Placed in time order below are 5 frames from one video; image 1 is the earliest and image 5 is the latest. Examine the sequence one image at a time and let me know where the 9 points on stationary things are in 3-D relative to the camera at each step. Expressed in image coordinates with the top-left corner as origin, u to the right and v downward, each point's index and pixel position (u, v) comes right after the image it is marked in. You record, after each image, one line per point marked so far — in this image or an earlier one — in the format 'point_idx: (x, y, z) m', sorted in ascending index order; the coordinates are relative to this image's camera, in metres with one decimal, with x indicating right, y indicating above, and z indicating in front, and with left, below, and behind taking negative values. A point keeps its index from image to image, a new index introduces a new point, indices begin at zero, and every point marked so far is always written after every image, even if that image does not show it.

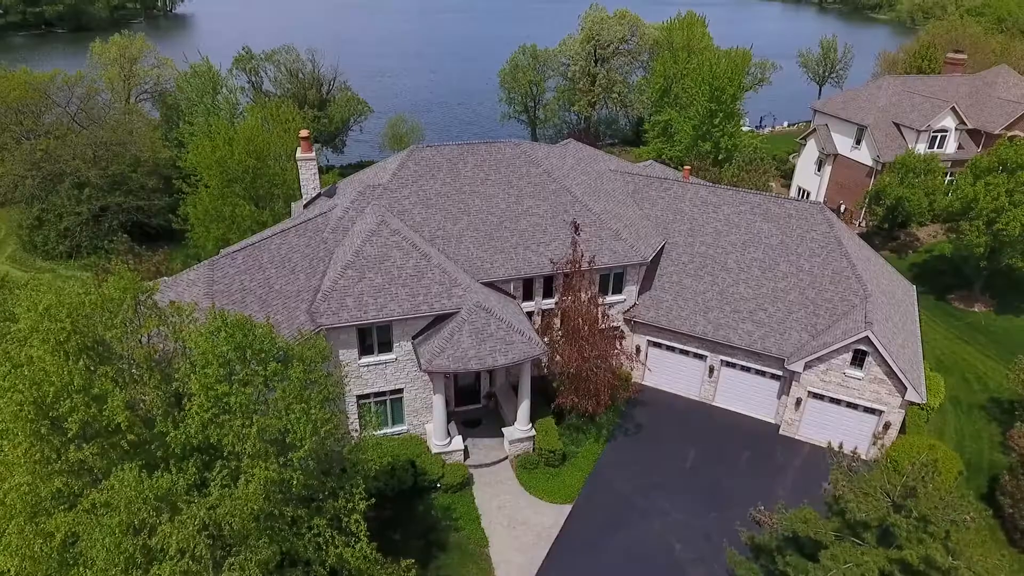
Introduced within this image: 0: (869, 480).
0: (+7.7, -4.1, +13.4) m
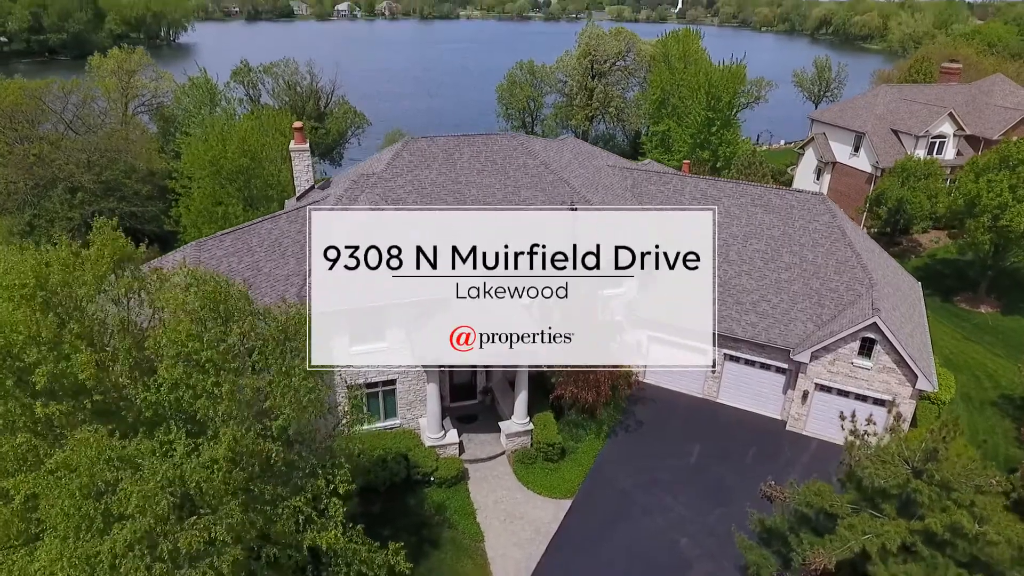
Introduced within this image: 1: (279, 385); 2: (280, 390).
0: (+7.6, -3.2, +12.6) m
1: (-4.8, -1.8, +12.8) m
2: (-4.7, -1.9, +12.8) m
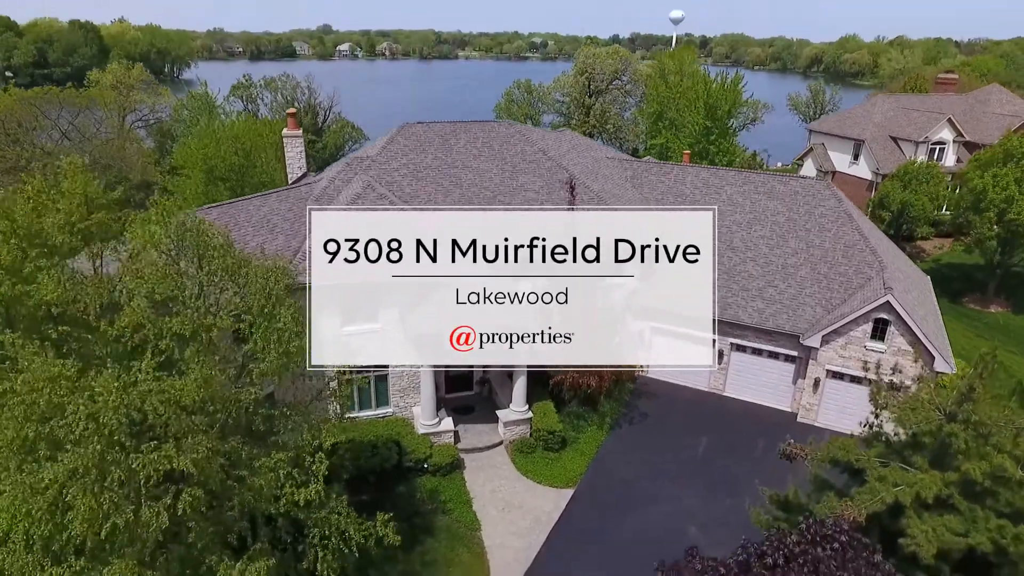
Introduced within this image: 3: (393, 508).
0: (+7.6, -2.0, +11.7) m
1: (-4.8, -0.7, +11.9) m
2: (-4.8, -0.8, +11.9) m
3: (-3.5, -6.5, +18.2) m
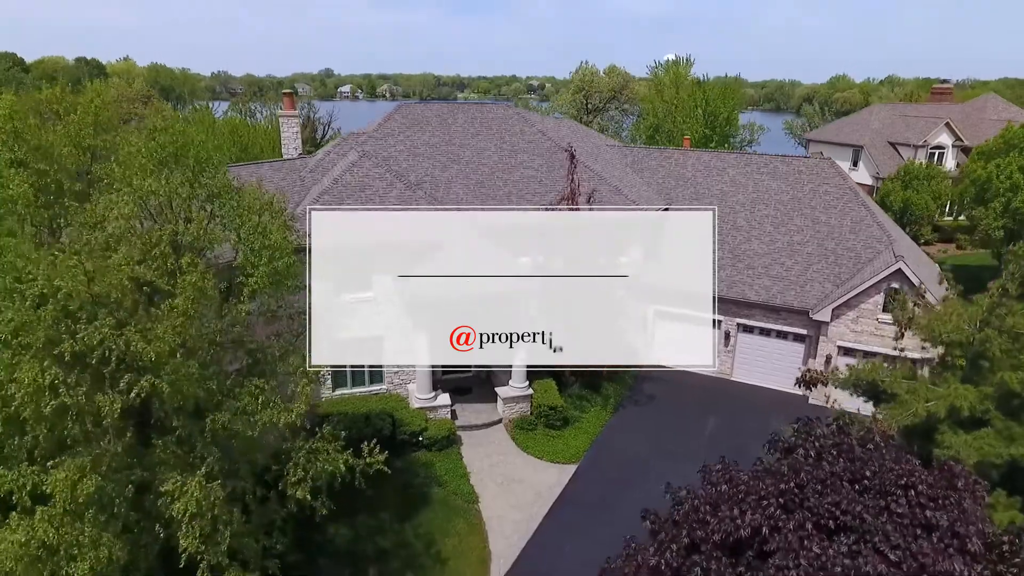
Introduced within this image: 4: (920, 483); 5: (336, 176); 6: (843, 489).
0: (+7.6, -0.5, +10.9) m
1: (-4.9, +0.8, +11.3) m
2: (-4.8, +0.7, +11.2) m
3: (-3.5, -5.4, +17.2) m
4: (+4.5, -2.1, +6.9) m
5: (-5.7, +3.6, +19.9) m
6: (+3.7, -2.3, +7.0) m
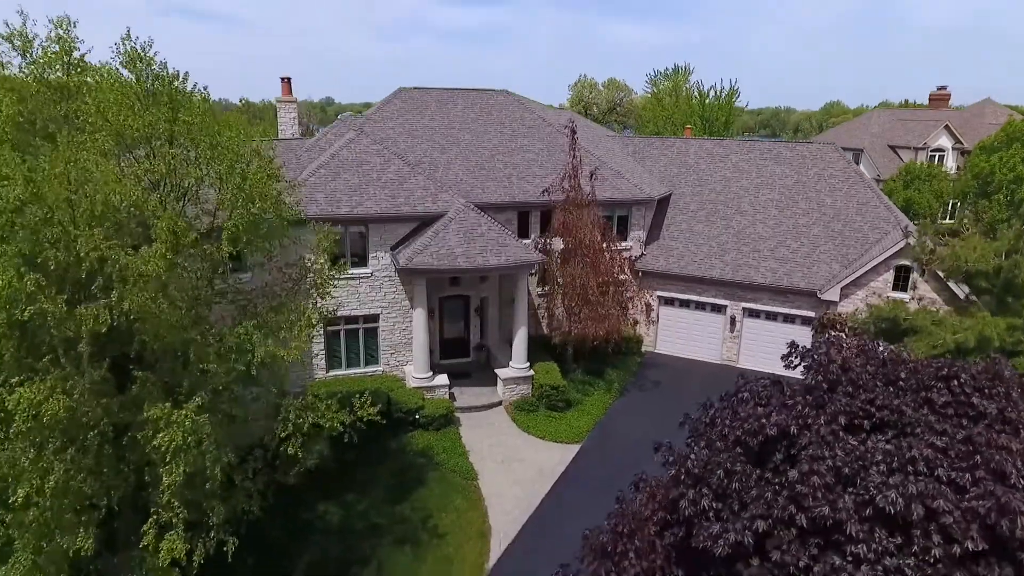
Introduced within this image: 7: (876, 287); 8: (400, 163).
0: (+7.6, +0.6, +10.4) m
1: (-4.8, +1.8, +10.8) m
2: (-4.7, +1.7, +10.7) m
3: (-3.5, -4.6, +16.5) m
4: (+4.6, -0.9, +6.3) m
5: (-5.7, +4.3, +19.6) m
6: (+3.8, -1.0, +6.4) m
7: (+11.7, 0.0, +19.9) m
8: (-3.6, +4.0, +19.7) m
